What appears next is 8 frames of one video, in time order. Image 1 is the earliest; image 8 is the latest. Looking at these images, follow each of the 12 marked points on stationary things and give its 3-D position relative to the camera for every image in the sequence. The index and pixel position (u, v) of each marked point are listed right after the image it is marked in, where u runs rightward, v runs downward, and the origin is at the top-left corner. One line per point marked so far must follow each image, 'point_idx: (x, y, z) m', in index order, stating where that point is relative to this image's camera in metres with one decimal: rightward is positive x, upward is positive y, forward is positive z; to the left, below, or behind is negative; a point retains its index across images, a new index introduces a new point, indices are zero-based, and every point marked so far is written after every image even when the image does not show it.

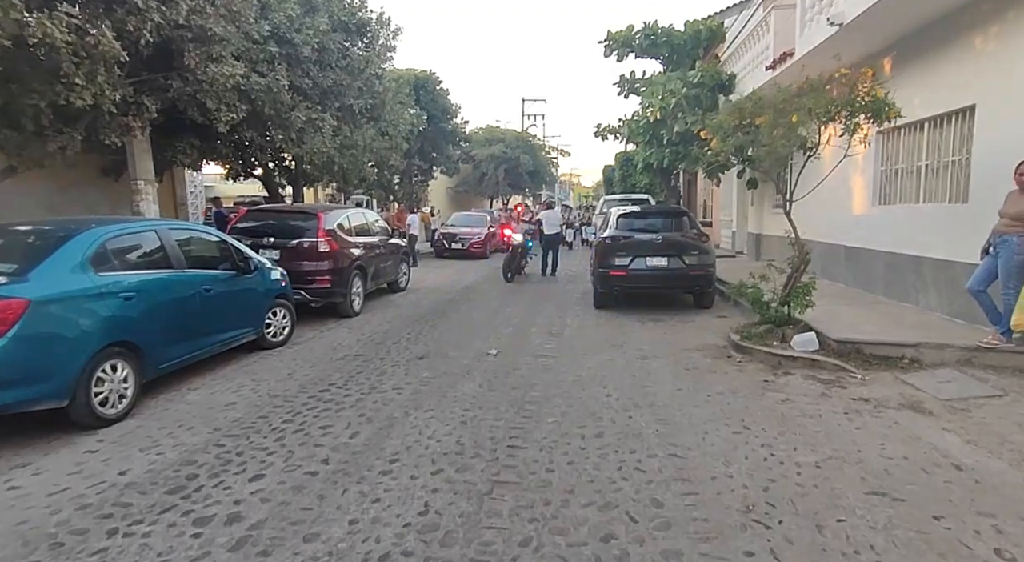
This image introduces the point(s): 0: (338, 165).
0: (-3.4, +2.2, +11.5) m
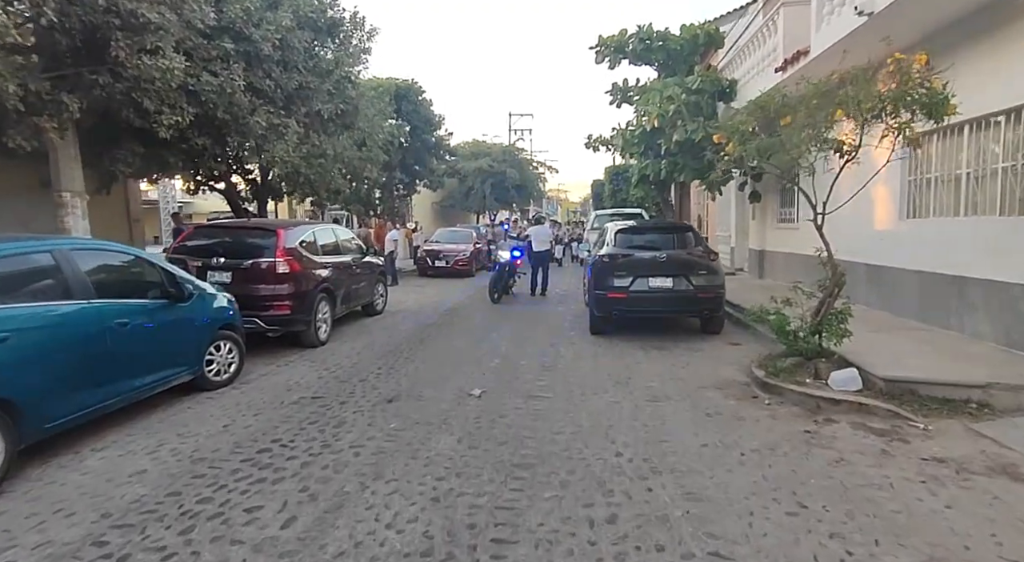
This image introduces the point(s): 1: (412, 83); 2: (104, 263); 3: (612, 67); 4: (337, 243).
0: (-3.6, +1.8, +10.4) m
1: (-3.3, +6.5, +19.9) m
2: (-3.5, +0.2, +5.2) m
3: (+2.4, +5.1, +14.6) m
4: (-3.0, +0.6, +10.1) m
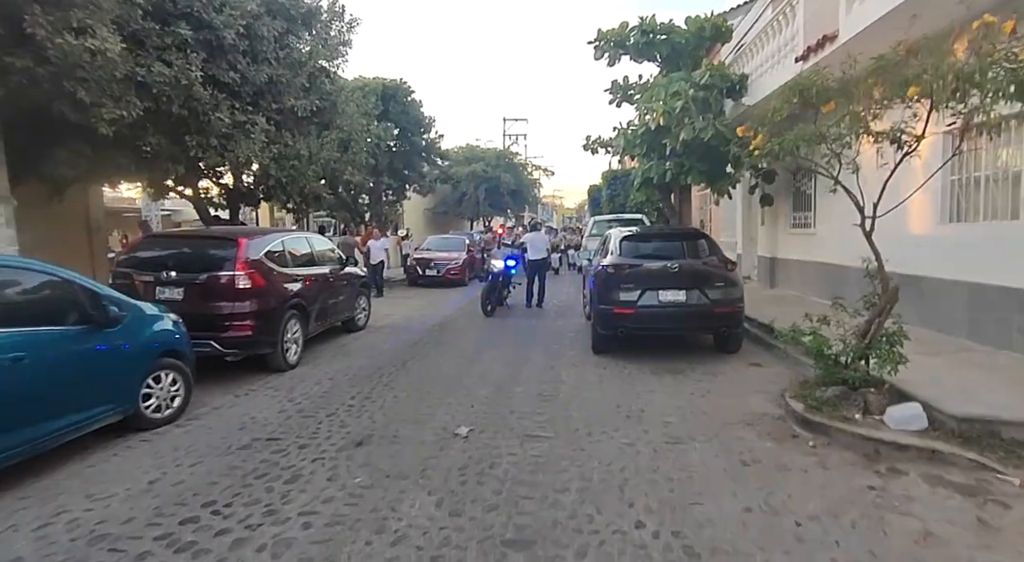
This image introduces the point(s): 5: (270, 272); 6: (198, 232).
0: (-3.7, +1.6, +9.5) m
1: (-3.5, +6.2, +19.0) m
2: (-3.5, 0.0, +4.2) m
3: (+2.2, +4.9, +13.7) m
4: (-3.1, +0.4, +9.2) m
5: (-3.0, +0.1, +7.5) m
6: (-3.8, +0.6, +7.3) m
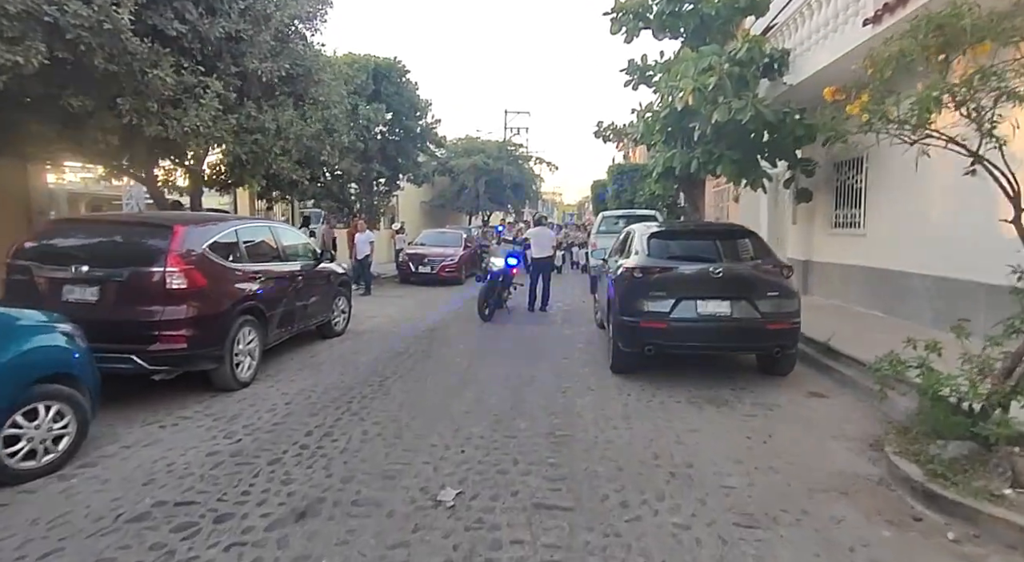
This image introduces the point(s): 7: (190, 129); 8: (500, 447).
0: (-3.7, +1.7, +8.0) m
1: (-3.4, +6.3, +17.6) m
2: (-3.5, 0.0, +2.8) m
3: (+2.4, +4.9, +12.3) m
4: (-3.0, +0.4, +7.7) m
5: (-3.0, +0.1, +6.1) m
6: (-3.7, +0.6, +5.9) m
7: (-3.9, +1.8, +7.3) m
8: (-0.1, -1.2, +4.6) m
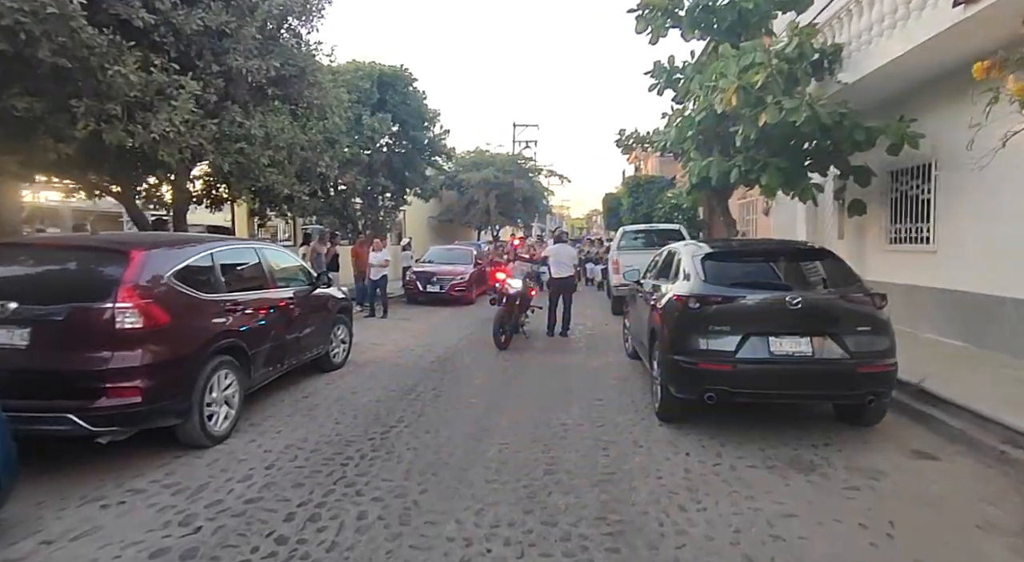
0: (-3.4, +1.3, +7.0) m
1: (-3.0, +5.8, +16.6) m
2: (-3.3, -0.2, +1.7) m
3: (+2.6, +4.5, +11.3) m
4: (-2.8, +0.1, +6.7) m
5: (-2.7, -0.2, +5.0) m
6: (-3.5, +0.3, +4.8) m
7: (-3.6, +1.5, +6.3) m
8: (+0.1, -1.5, +3.5) m
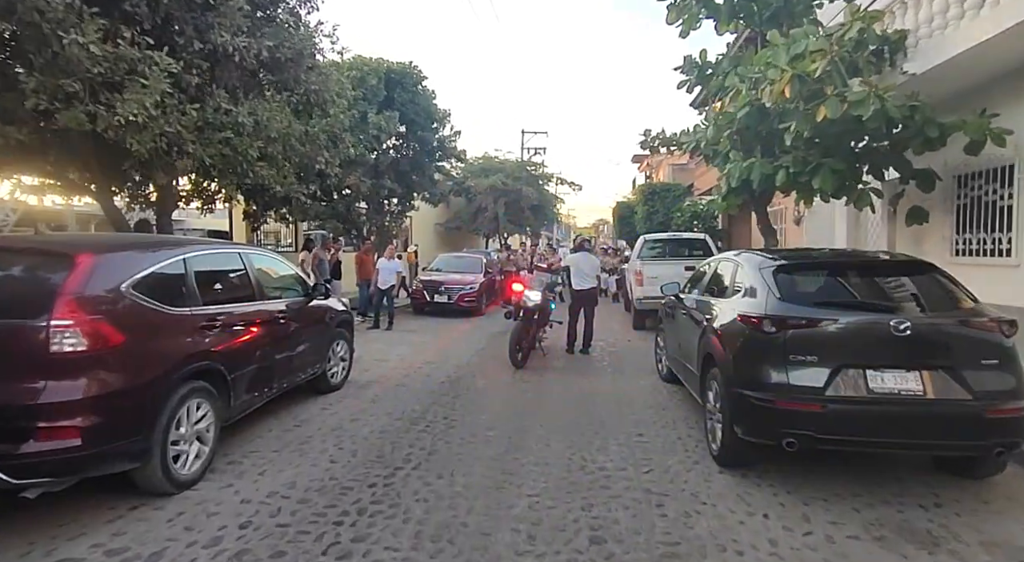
0: (-3.1, +1.2, +6.1) m
1: (-2.7, +5.5, +15.8) m
2: (-3.0, -0.2, +0.8) m
3: (+3.0, +4.2, +10.4) m
4: (-2.5, 0.0, +5.8) m
5: (-2.5, -0.2, +4.1) m
6: (-3.3, +0.3, +3.9) m
7: (-3.3, +1.4, +5.4) m
8: (+0.4, -1.6, +2.5) m
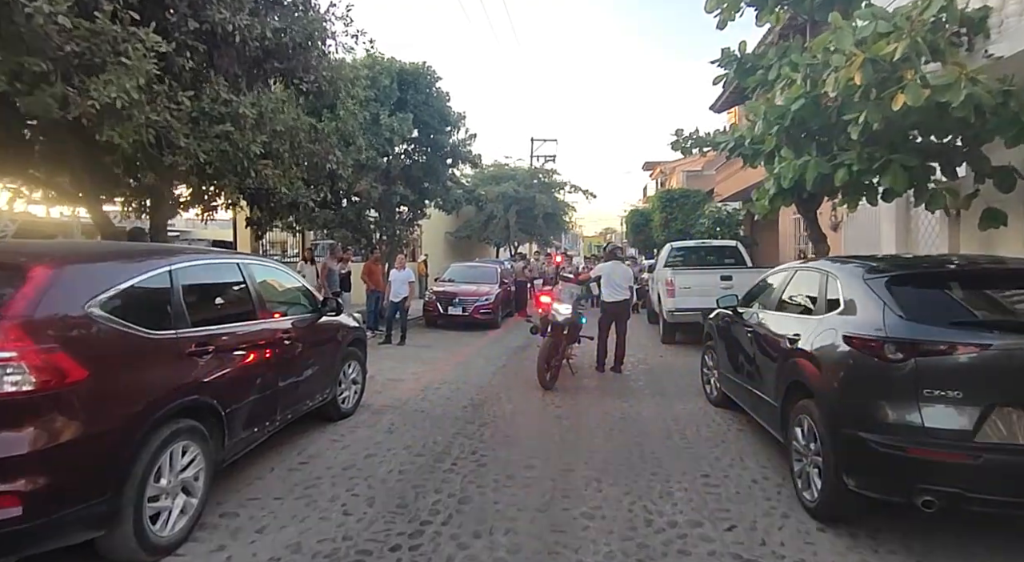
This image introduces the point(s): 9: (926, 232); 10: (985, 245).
0: (-2.8, +1.1, +5.3) m
1: (-2.2, +5.2, +15.1) m
2: (-2.8, -0.3, 0.0) m
3: (+3.4, +4.1, +9.6) m
4: (-2.2, -0.1, +5.0) m
5: (-2.2, -0.3, +3.3) m
6: (-2.9, +0.2, +3.1) m
7: (-3.0, +1.3, +4.6) m
8: (+0.7, -1.6, +1.6) m
9: (+7.0, +0.8, +10.3) m
10: (+6.5, +0.5, +8.5) m
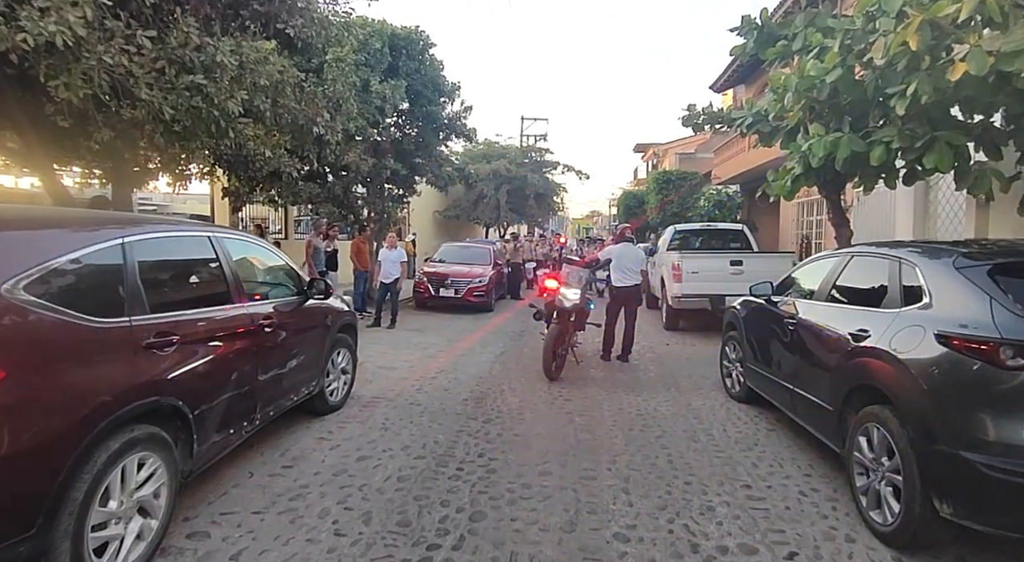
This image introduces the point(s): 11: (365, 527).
0: (-2.6, +1.3, +4.6) m
1: (-2.3, +5.7, +14.2) m
2: (-2.5, -0.3, -0.7) m
3: (+3.4, +4.3, +8.9) m
4: (-2.0, 0.0, +4.3) m
5: (-2.0, -0.2, +2.6) m
6: (-2.7, +0.3, +2.4) m
7: (-2.9, +1.4, +3.8) m
8: (+0.9, -1.6, +1.0) m
9: (+7.0, +1.0, +9.8) m
10: (+6.6, +0.6, +8.0) m
11: (-0.9, -1.5, +3.7) m
